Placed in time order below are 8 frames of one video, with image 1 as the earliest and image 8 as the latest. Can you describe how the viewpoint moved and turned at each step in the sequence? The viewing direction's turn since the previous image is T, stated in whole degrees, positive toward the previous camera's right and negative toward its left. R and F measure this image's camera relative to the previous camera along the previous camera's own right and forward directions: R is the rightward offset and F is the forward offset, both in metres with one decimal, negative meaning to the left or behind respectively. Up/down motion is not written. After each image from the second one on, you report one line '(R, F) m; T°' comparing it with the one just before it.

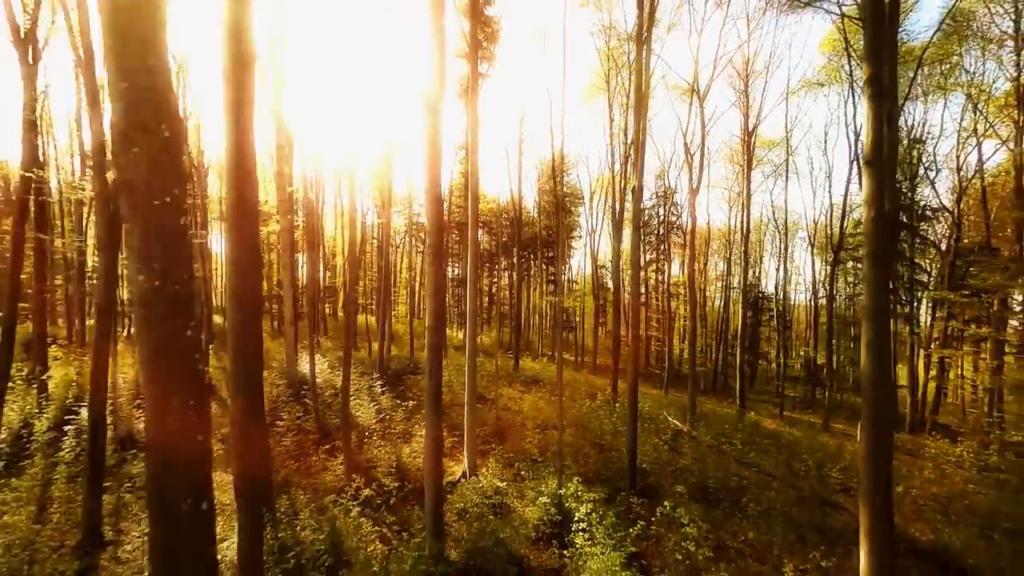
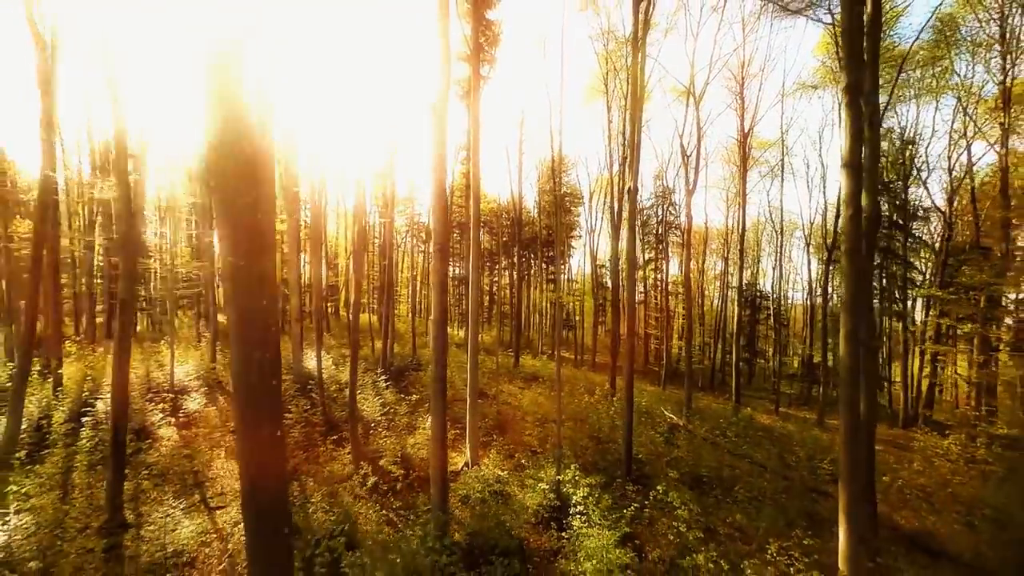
(0.0, -0.4) m; 0°
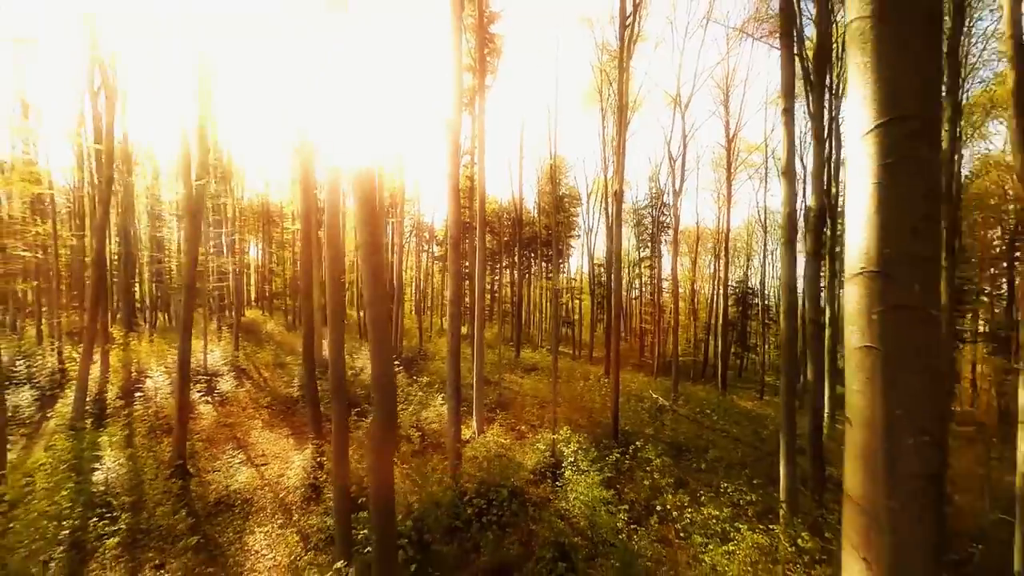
(0.0, -1.4) m; 0°
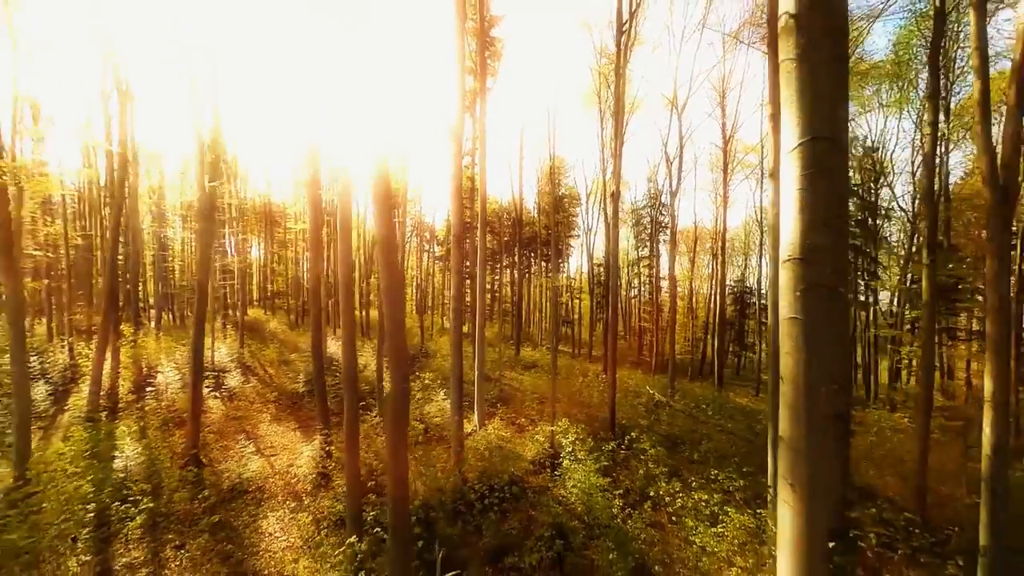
(0.0, -0.4) m; 0°
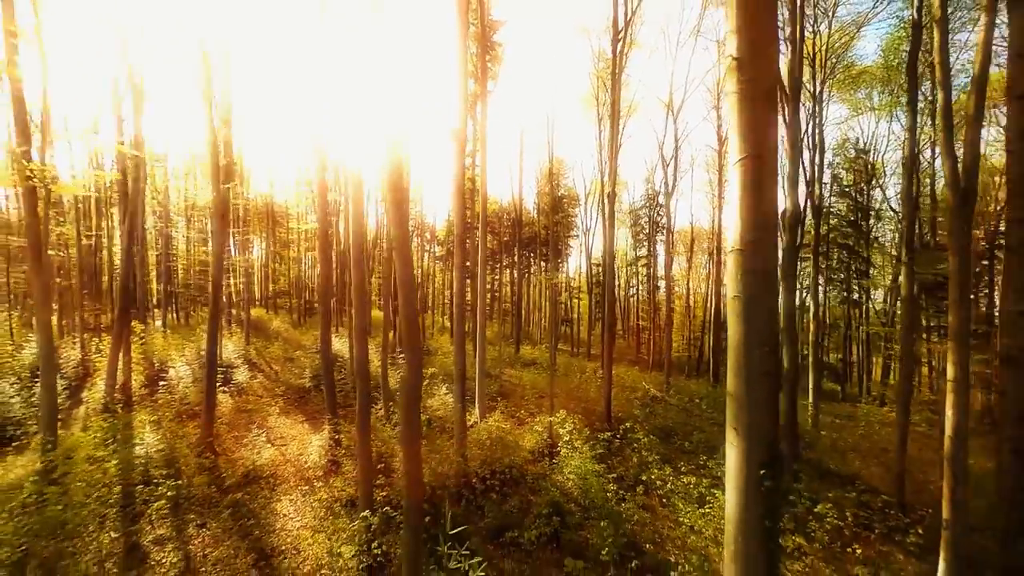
(0.0, -0.5) m; 0°
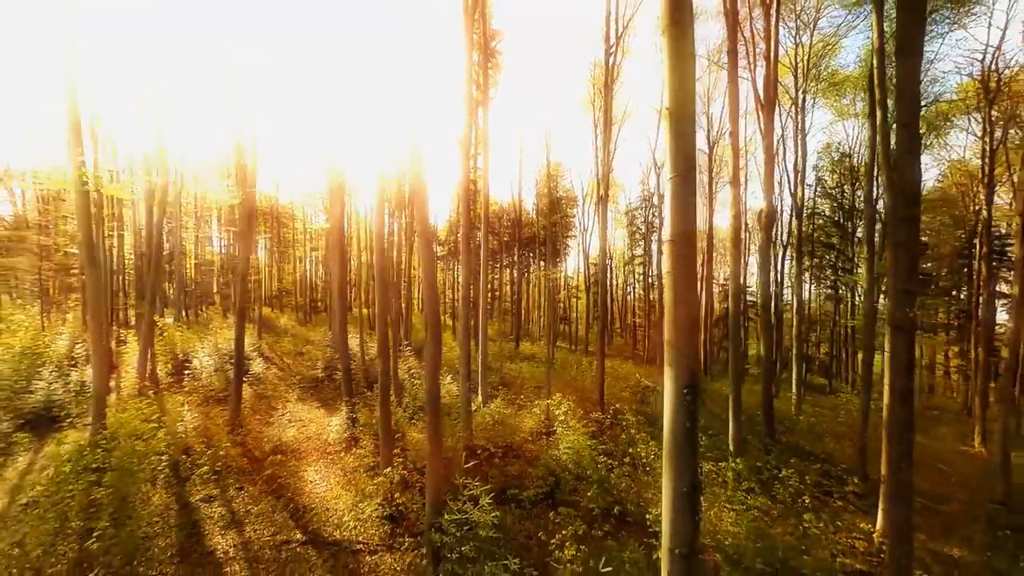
(0.0, -1.0) m; 0°
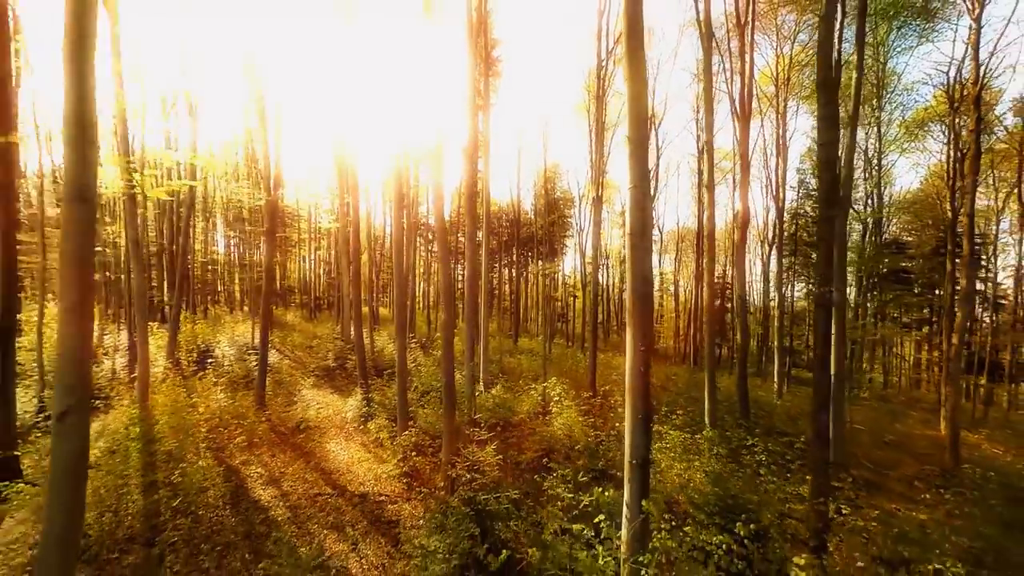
(0.0, -1.1) m; 0°
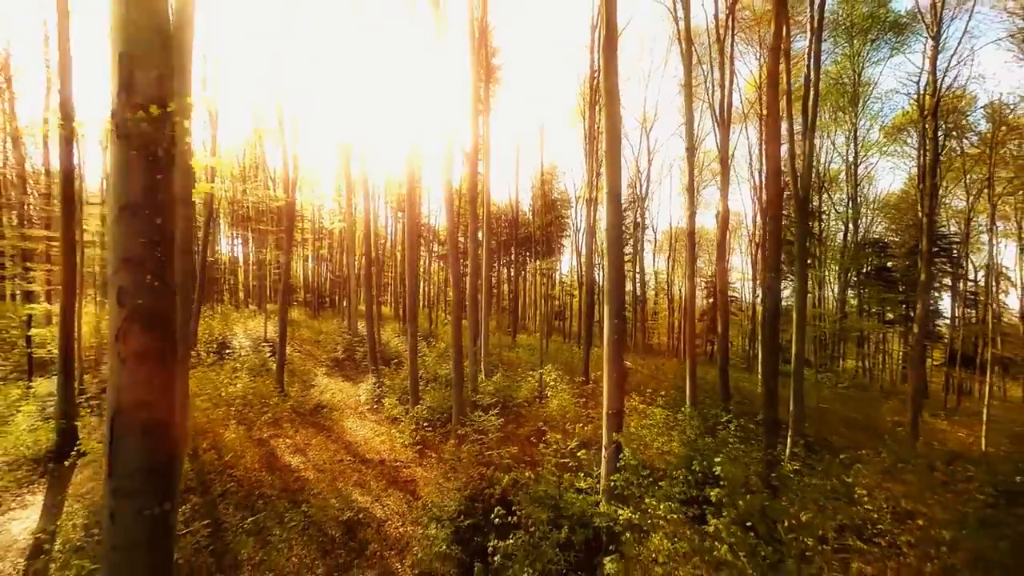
(0.0, -1.1) m; 0°
